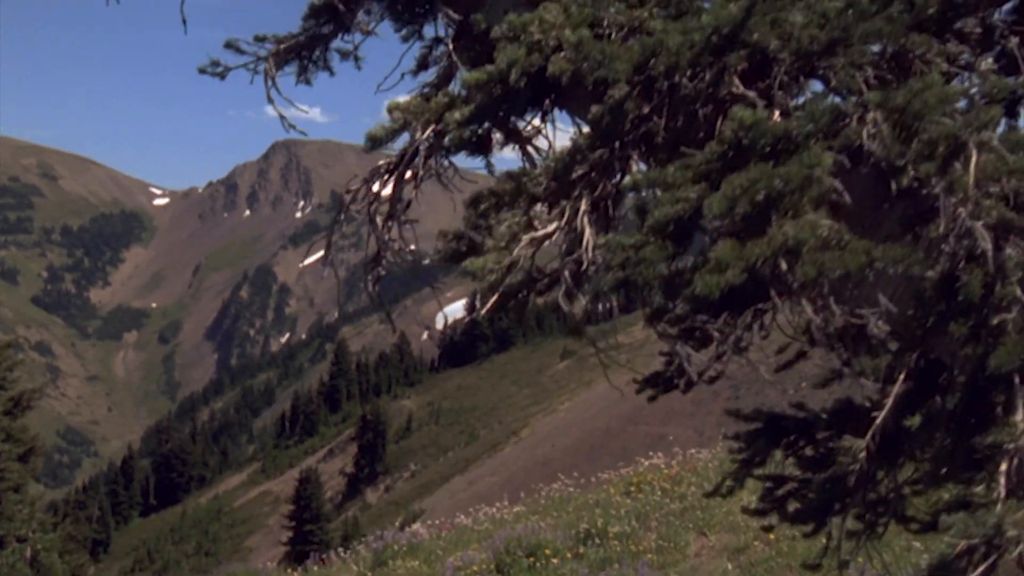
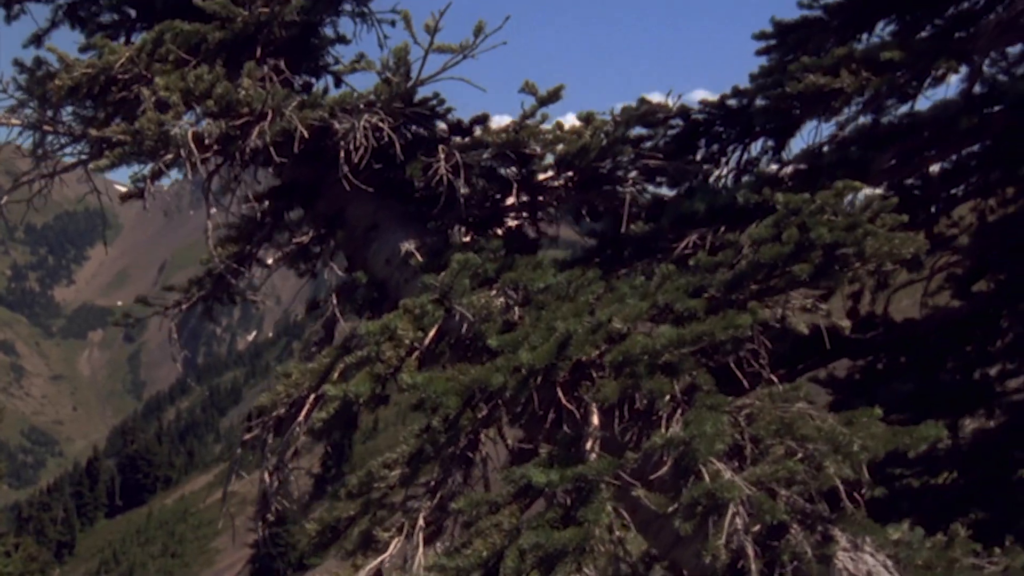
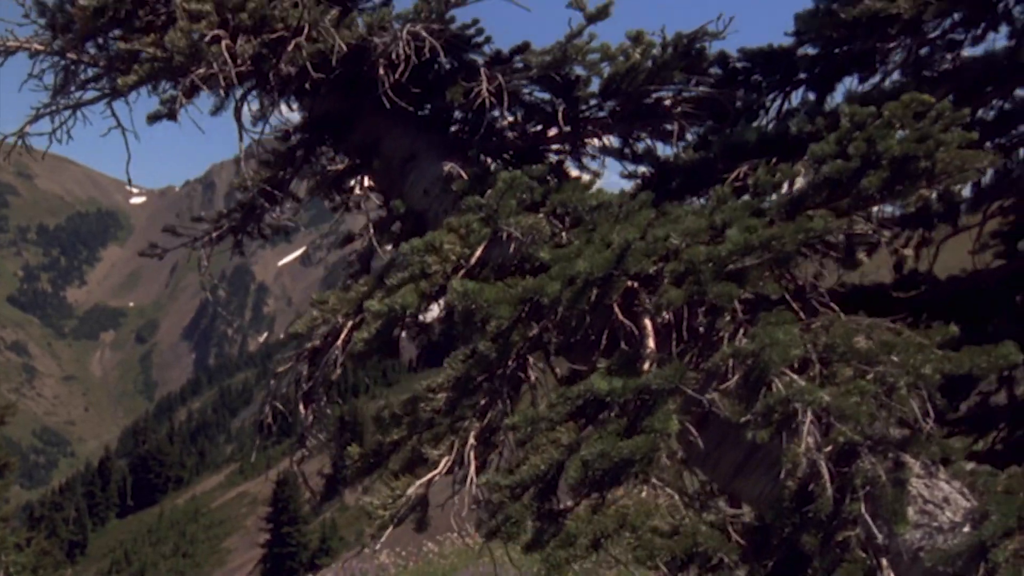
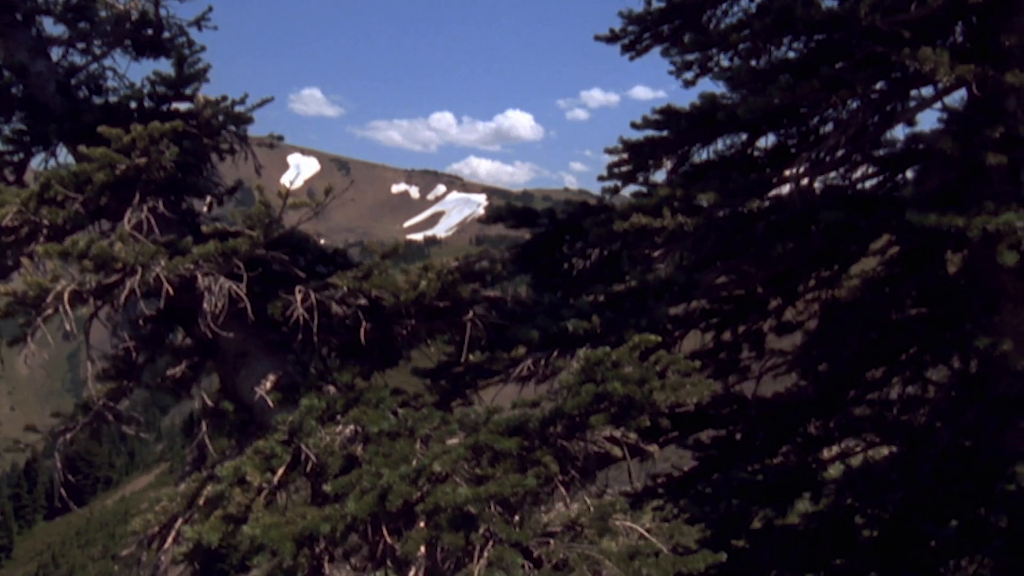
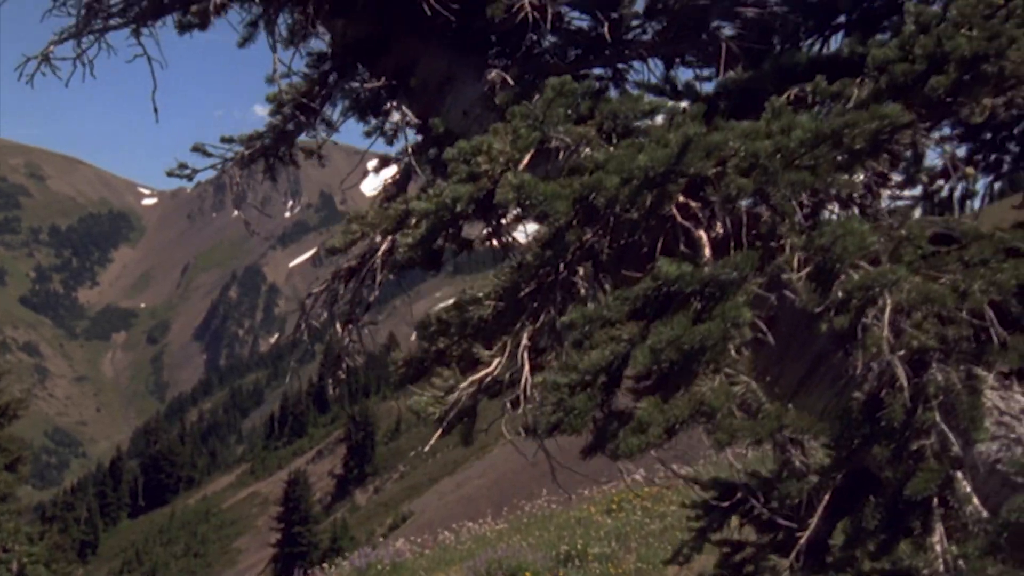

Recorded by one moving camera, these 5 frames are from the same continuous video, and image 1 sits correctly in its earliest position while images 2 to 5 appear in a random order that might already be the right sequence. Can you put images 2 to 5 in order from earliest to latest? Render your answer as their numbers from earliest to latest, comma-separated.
5, 3, 2, 4
